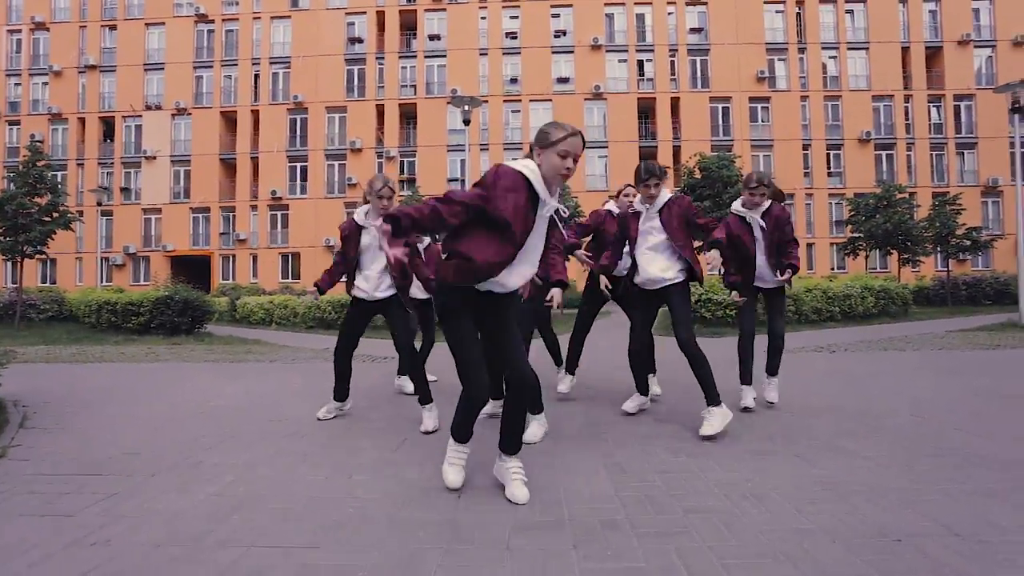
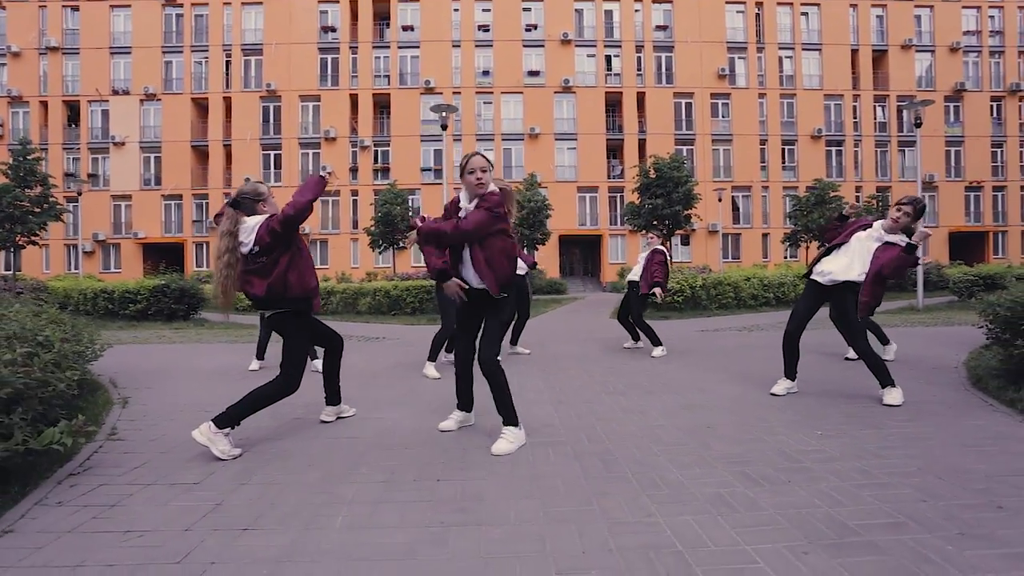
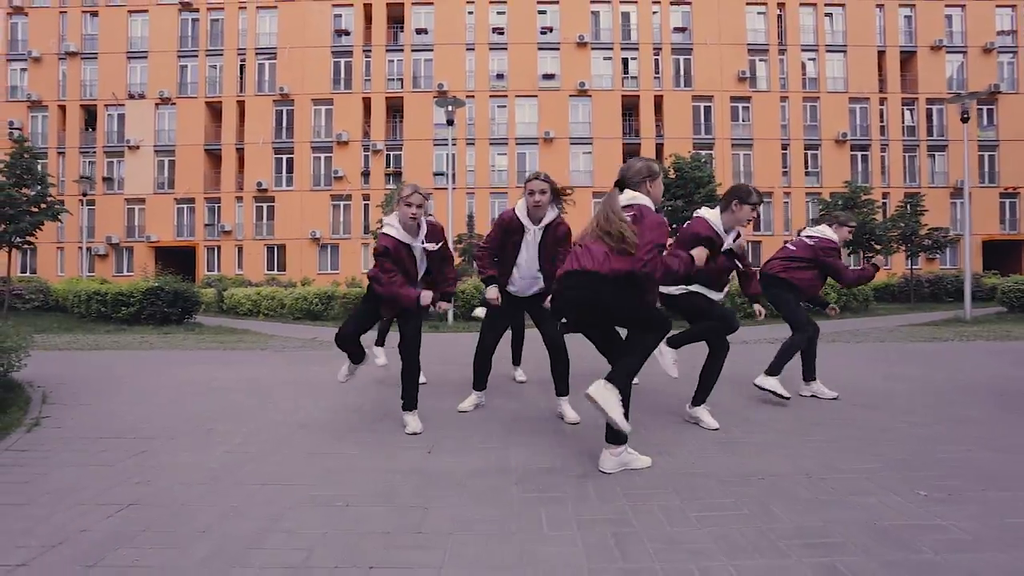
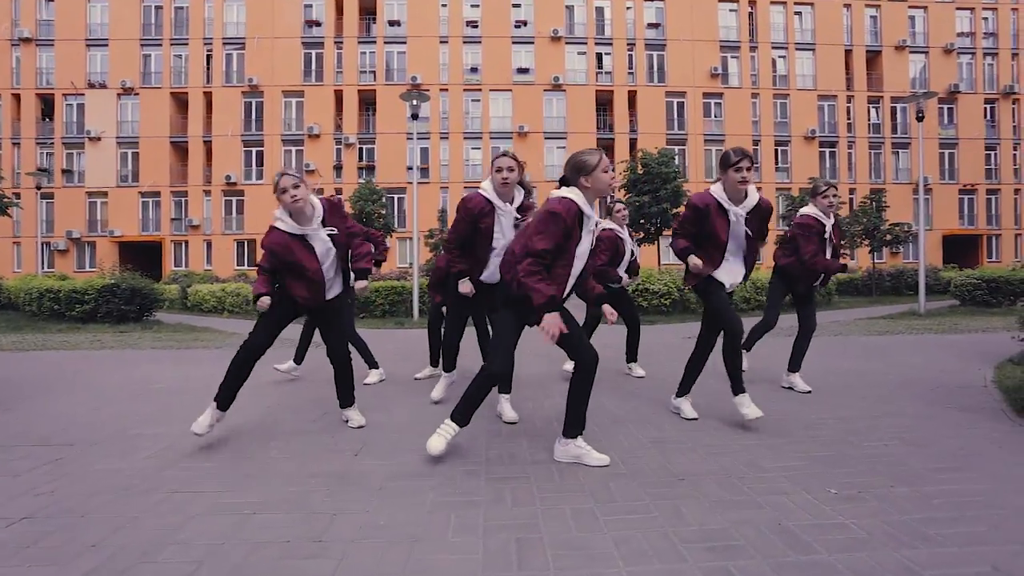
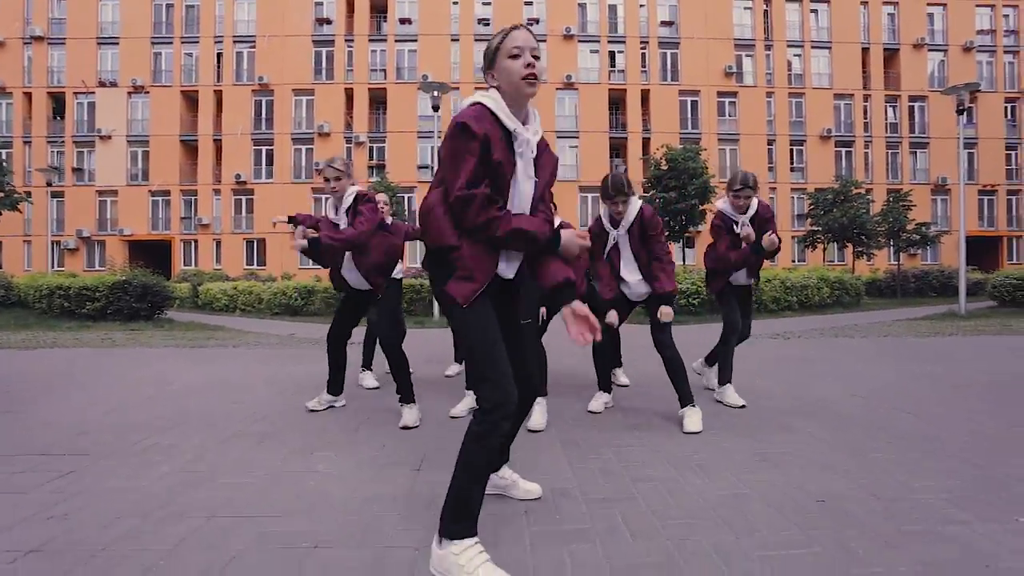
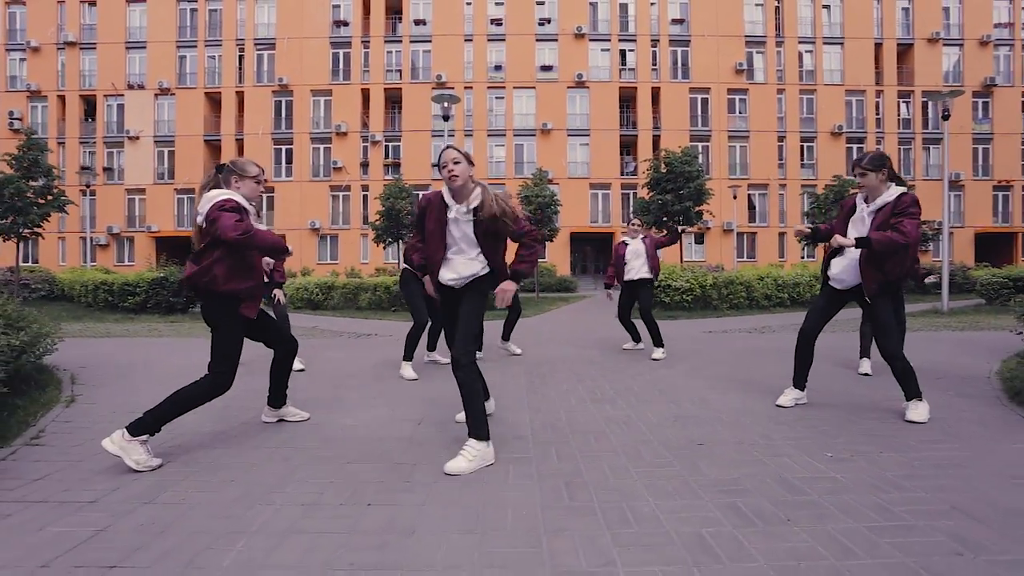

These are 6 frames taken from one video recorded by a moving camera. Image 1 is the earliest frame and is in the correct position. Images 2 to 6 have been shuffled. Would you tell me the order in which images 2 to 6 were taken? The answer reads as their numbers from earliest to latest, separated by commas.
5, 3, 4, 6, 2
